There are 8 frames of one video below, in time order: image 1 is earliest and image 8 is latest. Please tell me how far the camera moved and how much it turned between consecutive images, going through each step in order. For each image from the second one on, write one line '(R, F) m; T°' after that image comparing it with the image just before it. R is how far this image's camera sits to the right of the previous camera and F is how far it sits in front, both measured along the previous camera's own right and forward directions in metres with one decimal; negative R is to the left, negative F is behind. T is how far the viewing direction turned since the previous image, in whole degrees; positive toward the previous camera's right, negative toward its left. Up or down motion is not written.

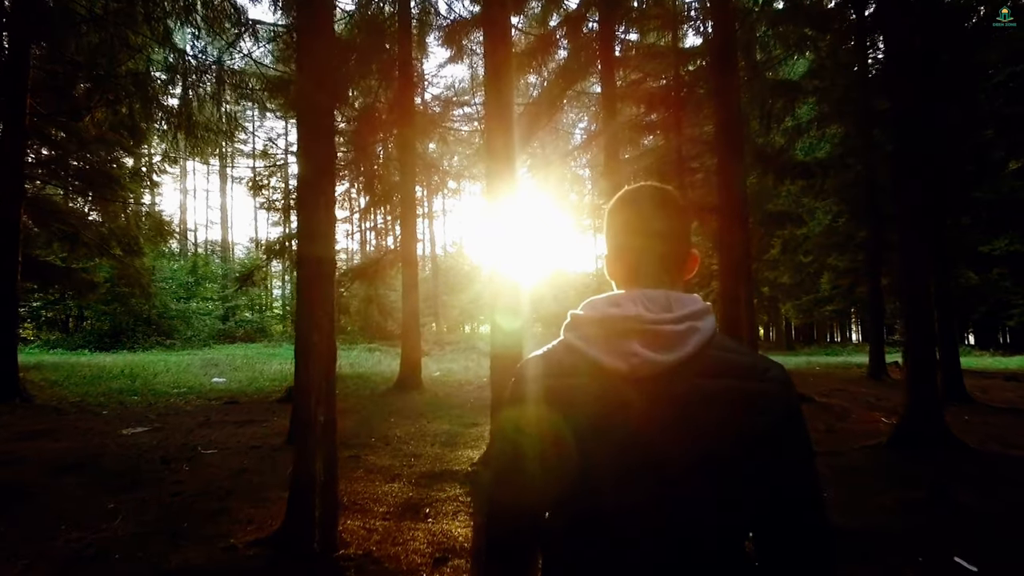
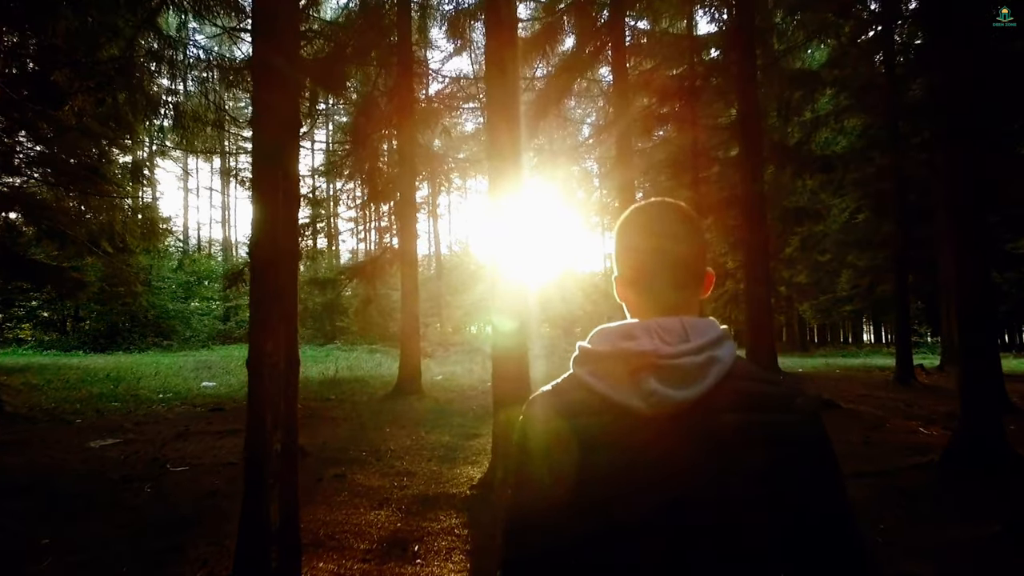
(0.0, +0.5) m; -1°
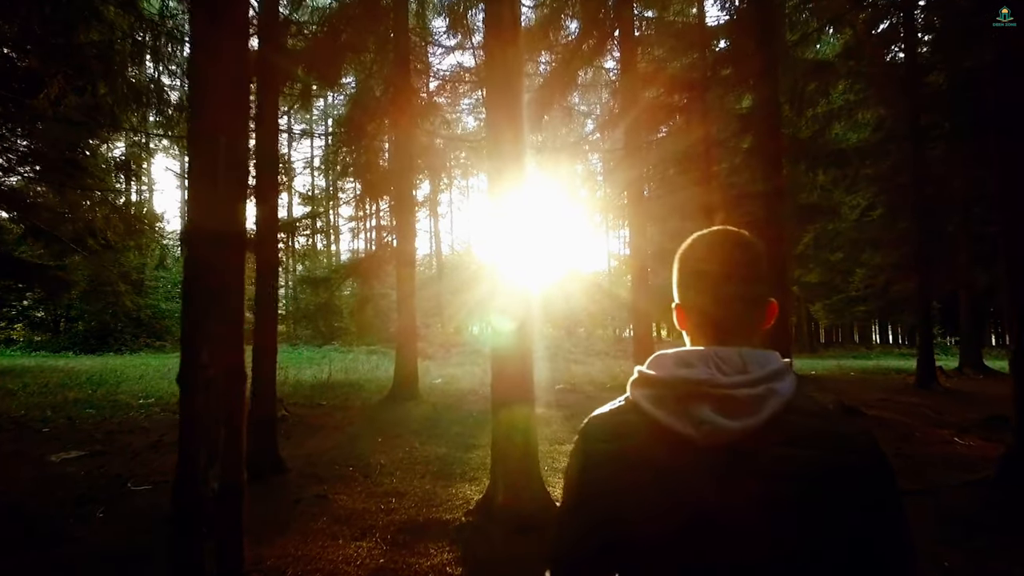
(0.0, +0.4) m; 0°
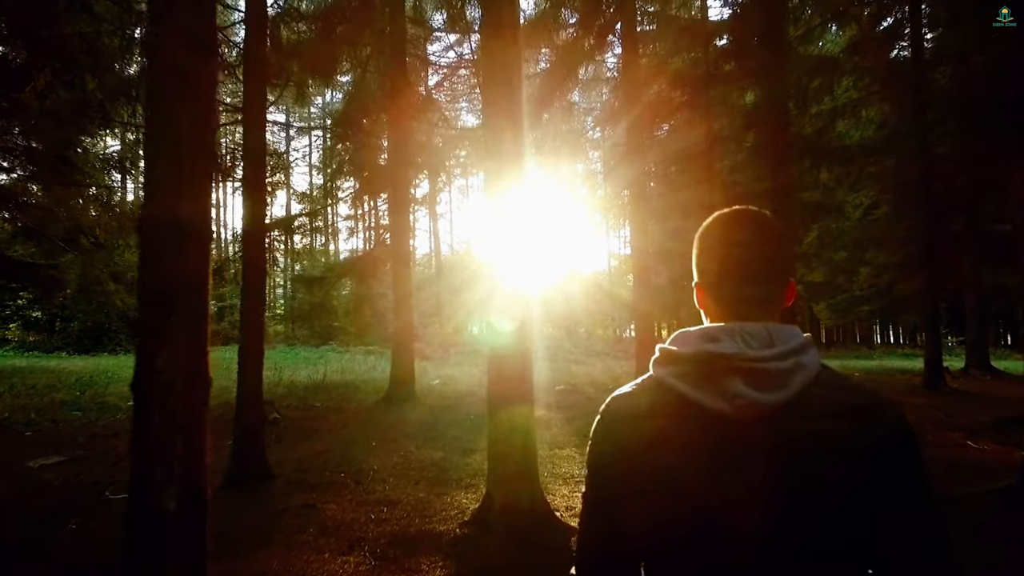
(0.0, +0.2) m; 0°
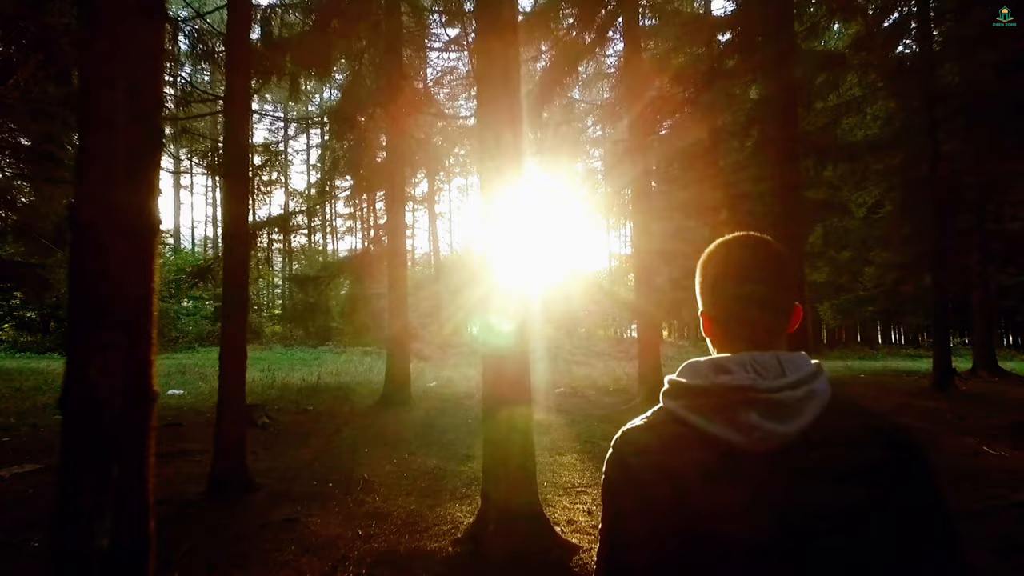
(0.0, +0.2) m; 0°
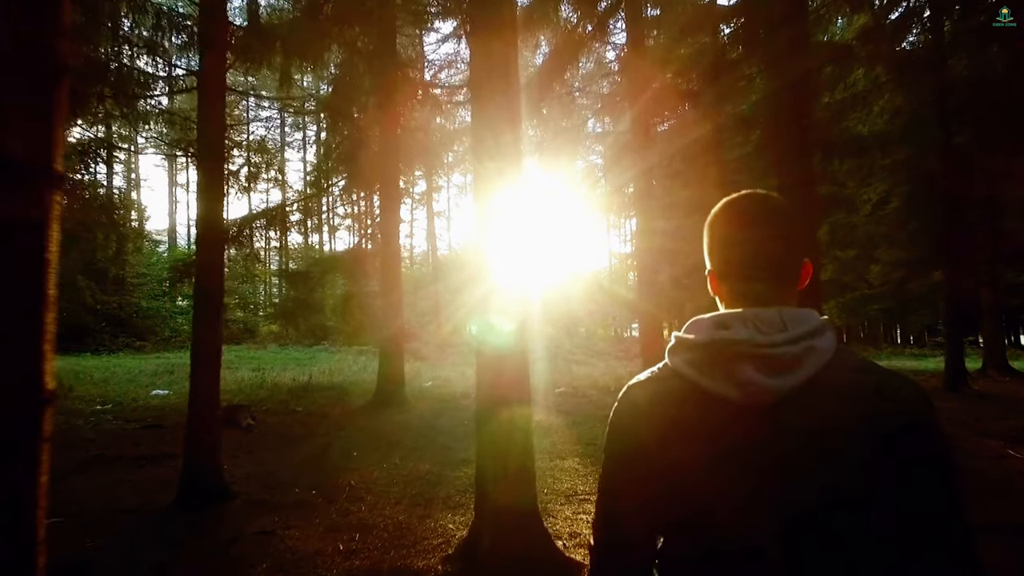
(0.0, +0.3) m; 0°
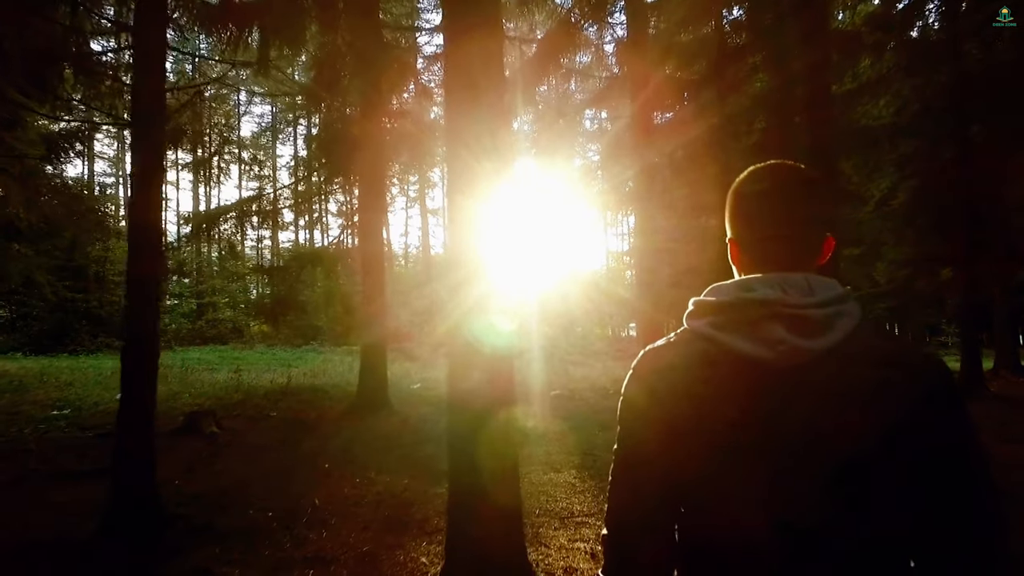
(0.0, +0.4) m; 0°
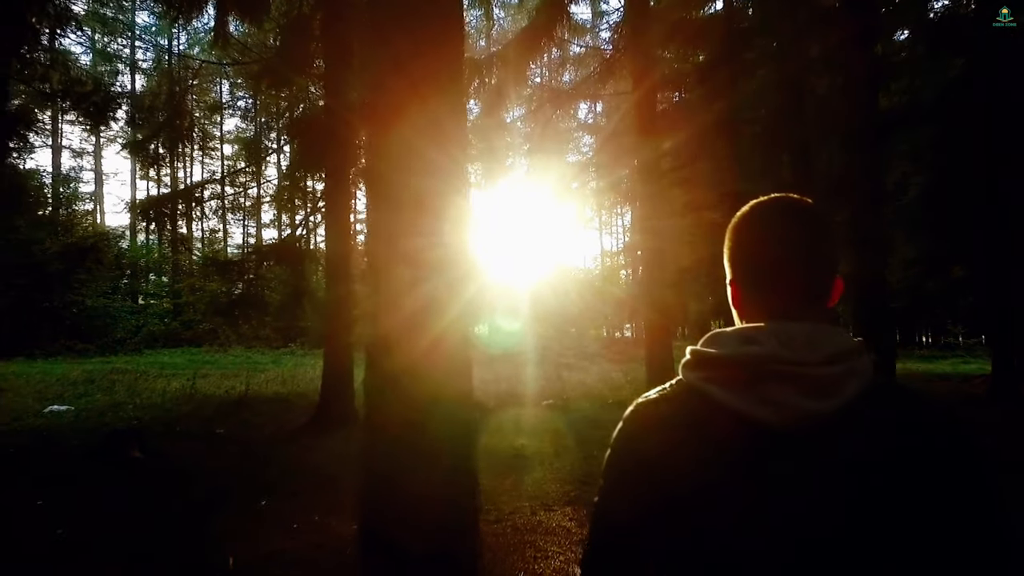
(+0.1, +0.7) m; +1°
